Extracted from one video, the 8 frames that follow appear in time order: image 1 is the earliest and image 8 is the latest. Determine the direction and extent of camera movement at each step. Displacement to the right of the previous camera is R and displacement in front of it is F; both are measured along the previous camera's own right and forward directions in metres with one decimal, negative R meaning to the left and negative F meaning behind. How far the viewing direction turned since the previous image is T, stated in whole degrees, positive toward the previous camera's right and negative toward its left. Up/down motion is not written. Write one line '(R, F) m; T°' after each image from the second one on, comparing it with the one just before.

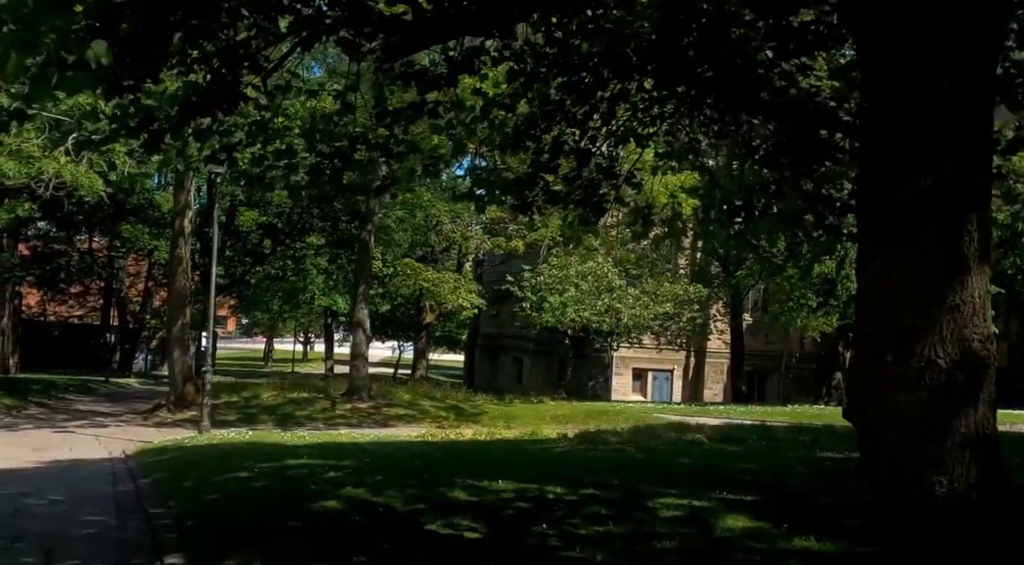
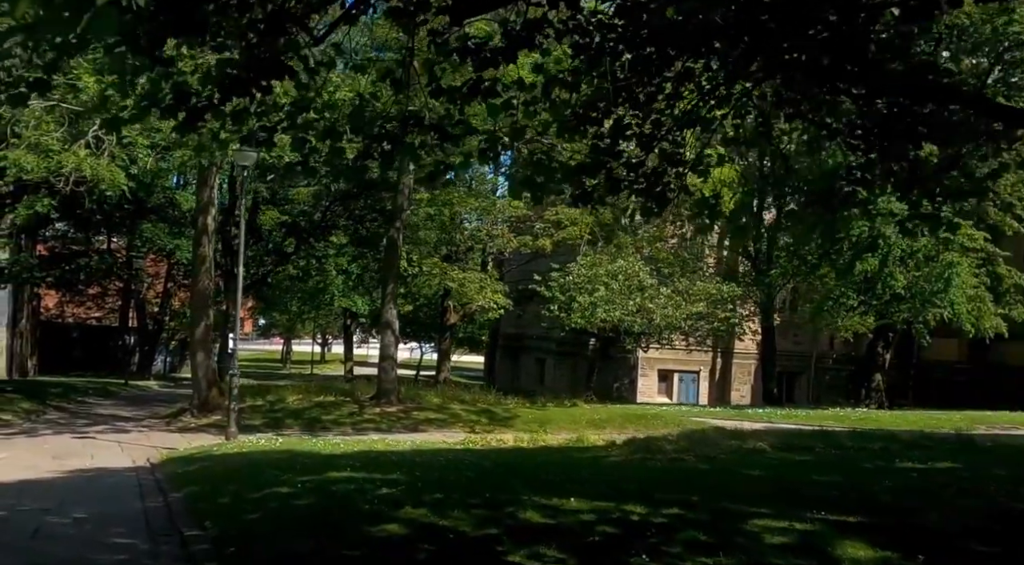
(-0.5, +1.0) m; -1°
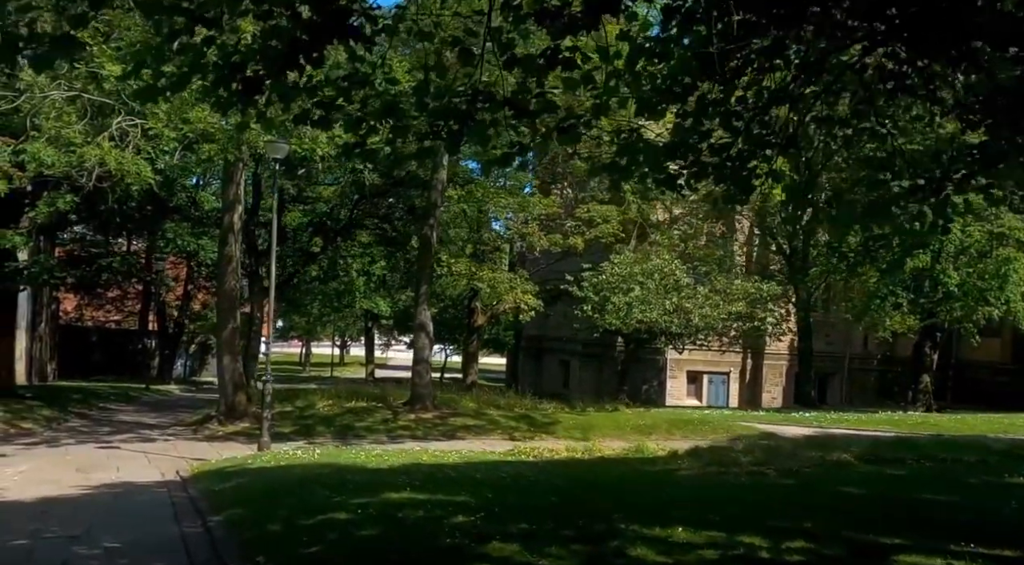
(-0.6, +1.2) m; -1°
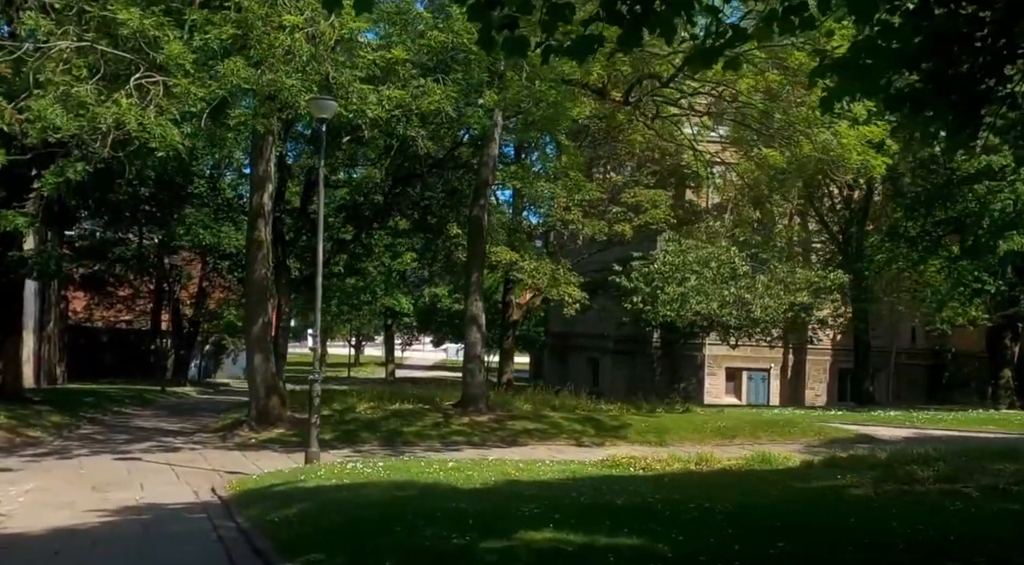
(-1.1, +2.7) m; 0°
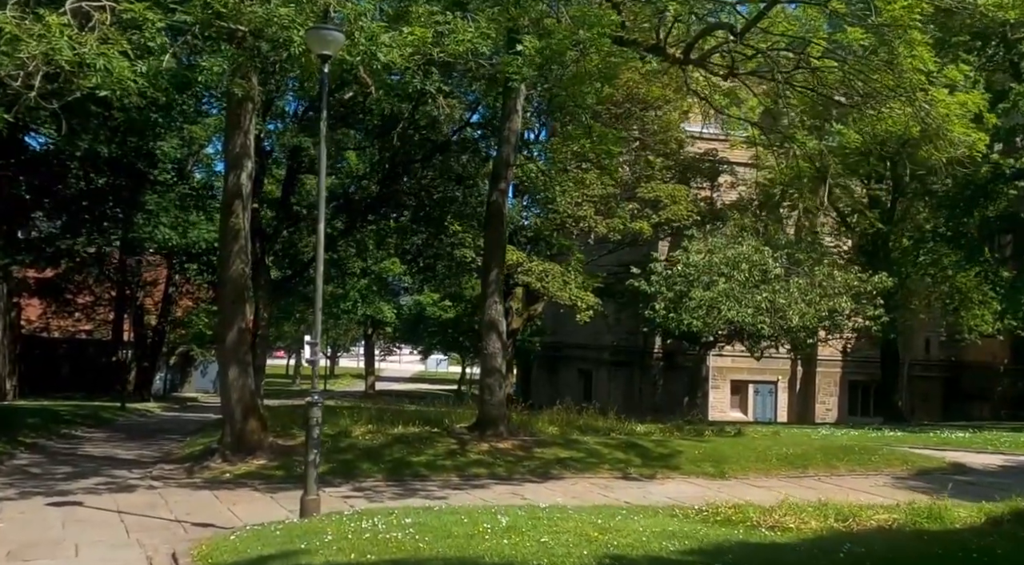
(-1.0, +3.7) m; +2°
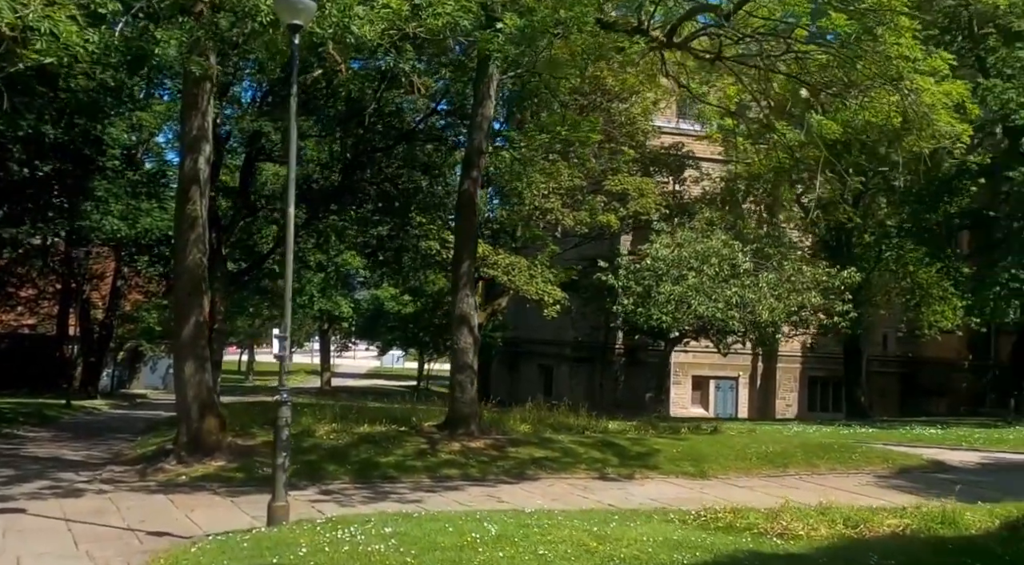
(-0.3, +0.8) m; +2°
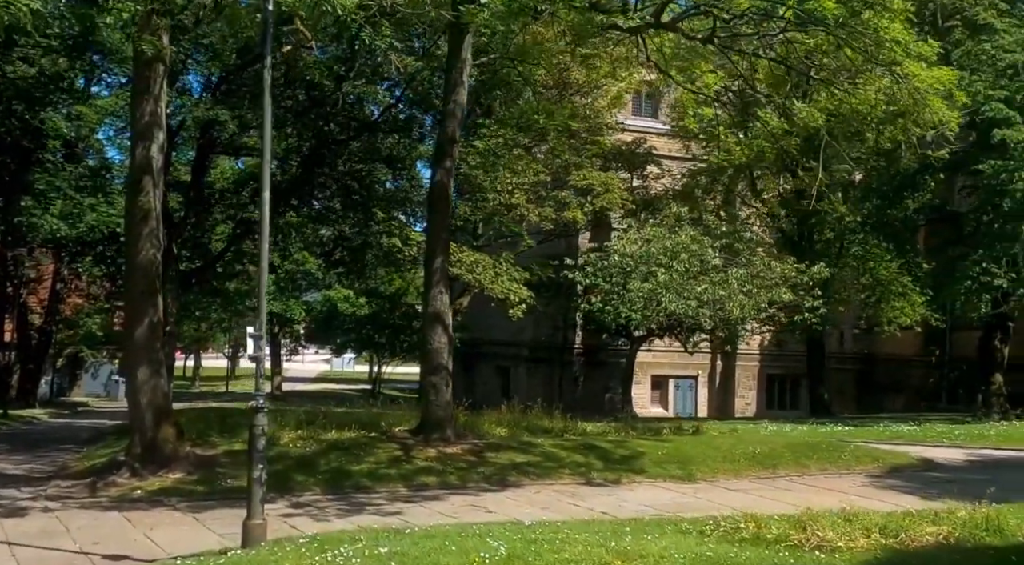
(-0.5, +1.0) m; +3°
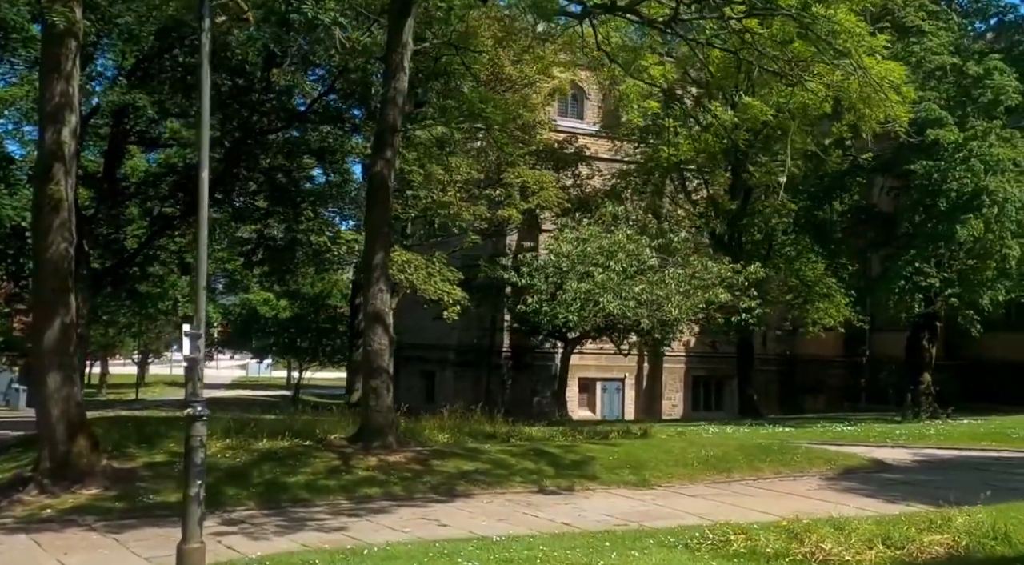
(-0.4, +0.9) m; +4°
